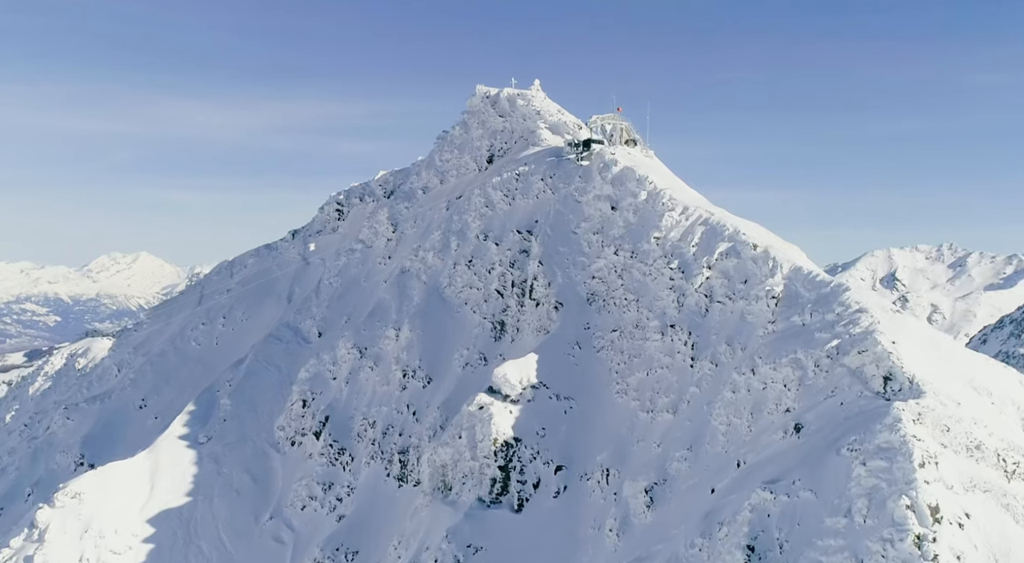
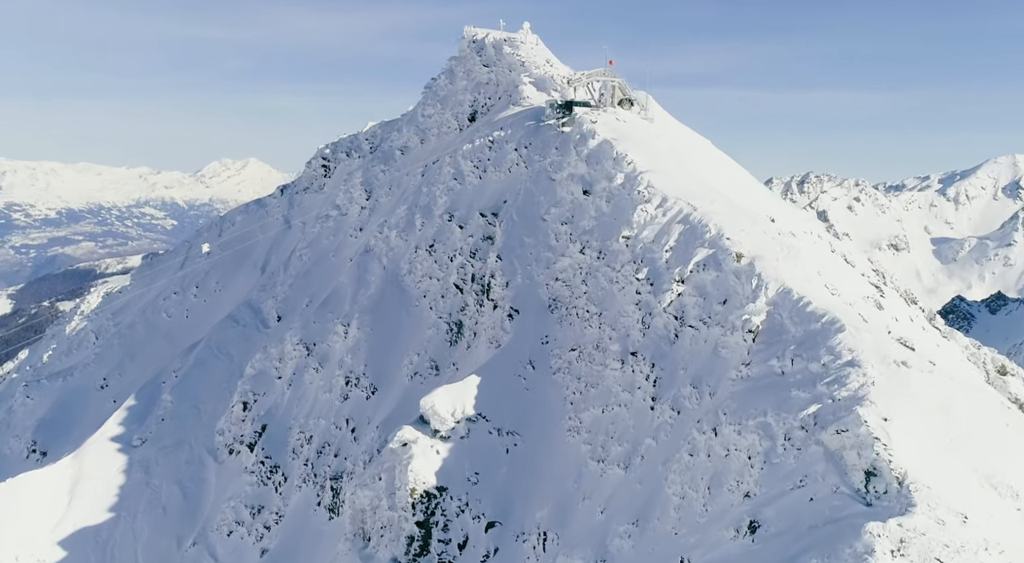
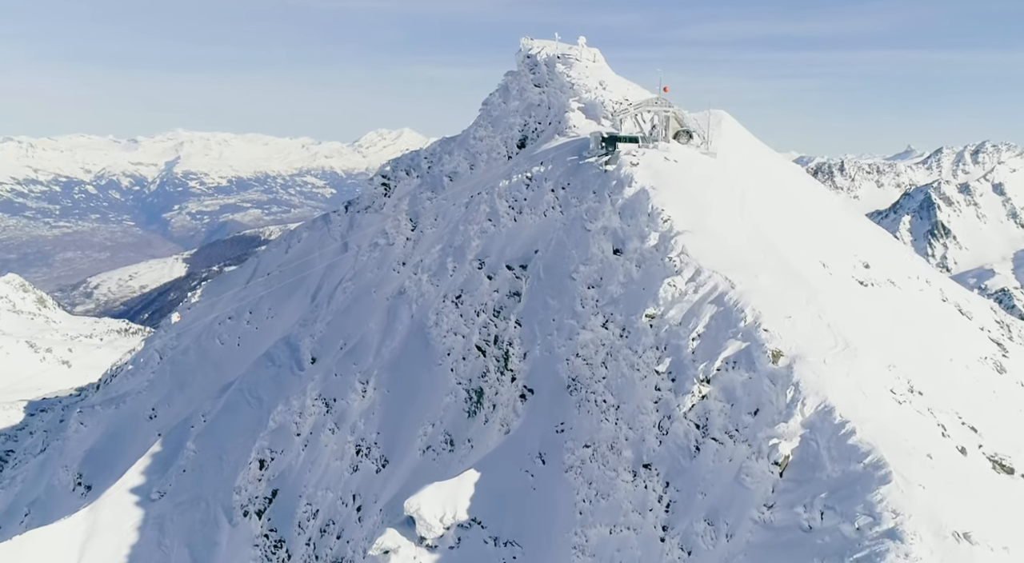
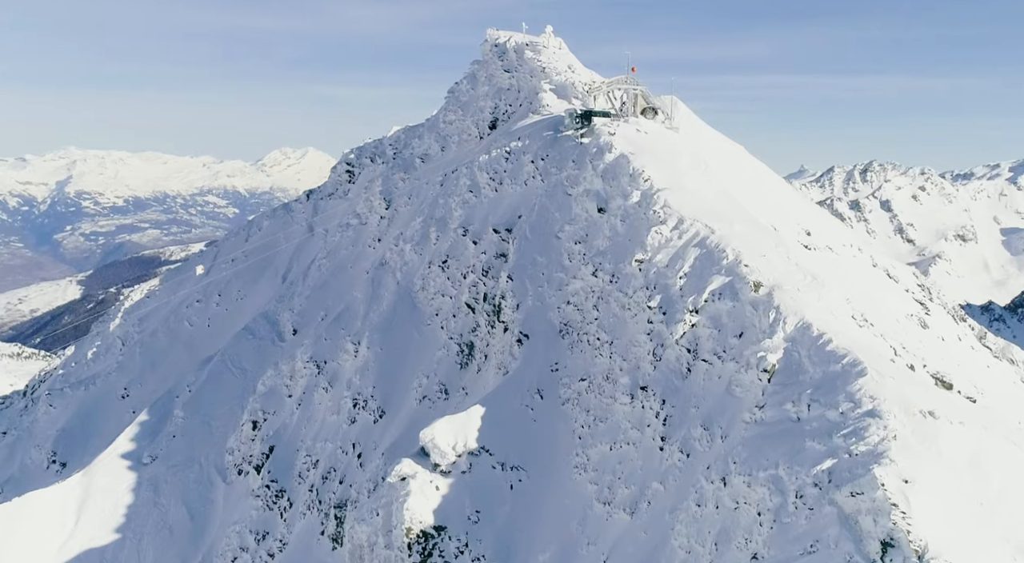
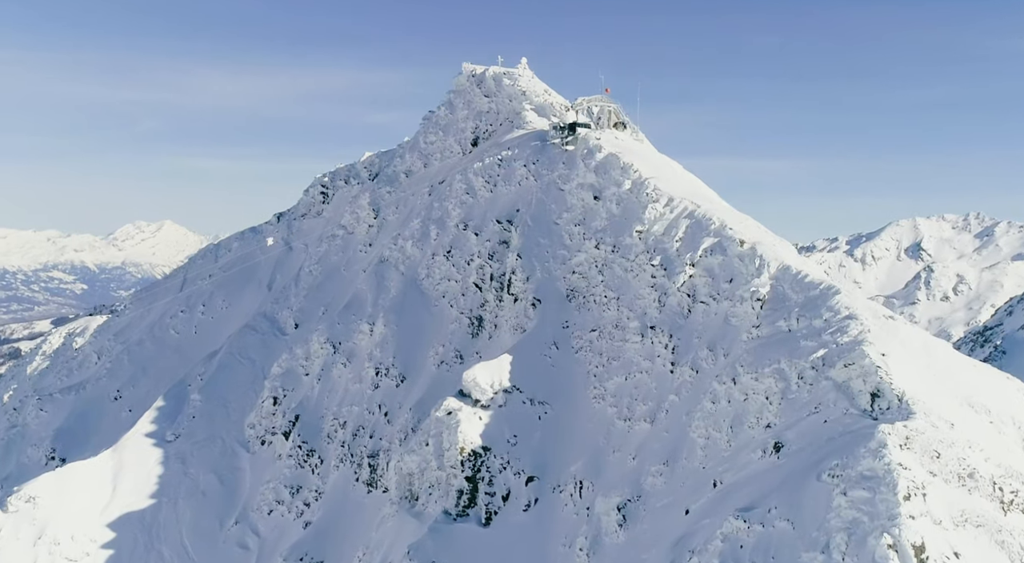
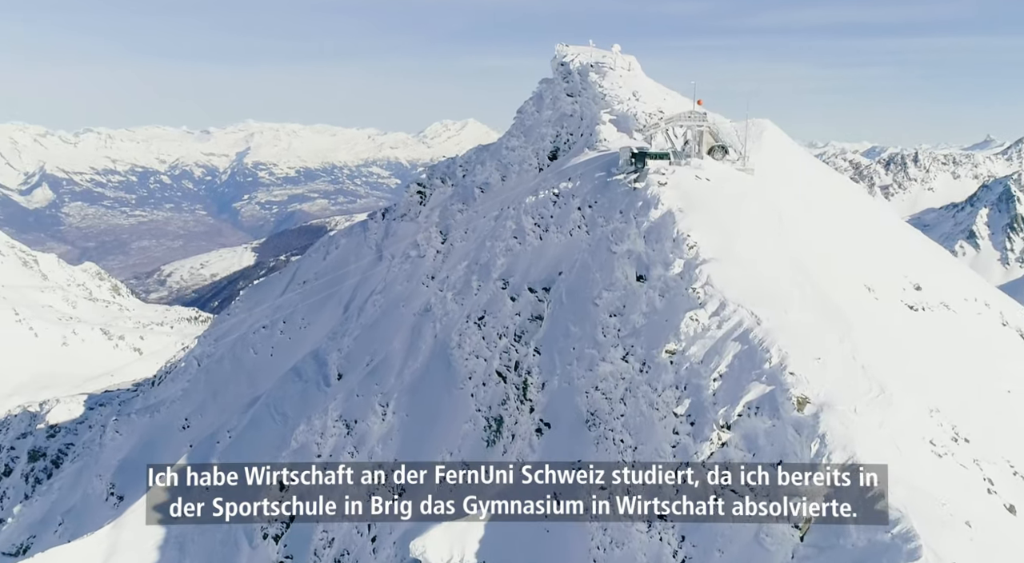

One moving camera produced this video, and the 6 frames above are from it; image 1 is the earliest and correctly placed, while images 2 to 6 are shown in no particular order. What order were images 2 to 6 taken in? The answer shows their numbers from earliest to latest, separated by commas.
5, 2, 4, 3, 6
